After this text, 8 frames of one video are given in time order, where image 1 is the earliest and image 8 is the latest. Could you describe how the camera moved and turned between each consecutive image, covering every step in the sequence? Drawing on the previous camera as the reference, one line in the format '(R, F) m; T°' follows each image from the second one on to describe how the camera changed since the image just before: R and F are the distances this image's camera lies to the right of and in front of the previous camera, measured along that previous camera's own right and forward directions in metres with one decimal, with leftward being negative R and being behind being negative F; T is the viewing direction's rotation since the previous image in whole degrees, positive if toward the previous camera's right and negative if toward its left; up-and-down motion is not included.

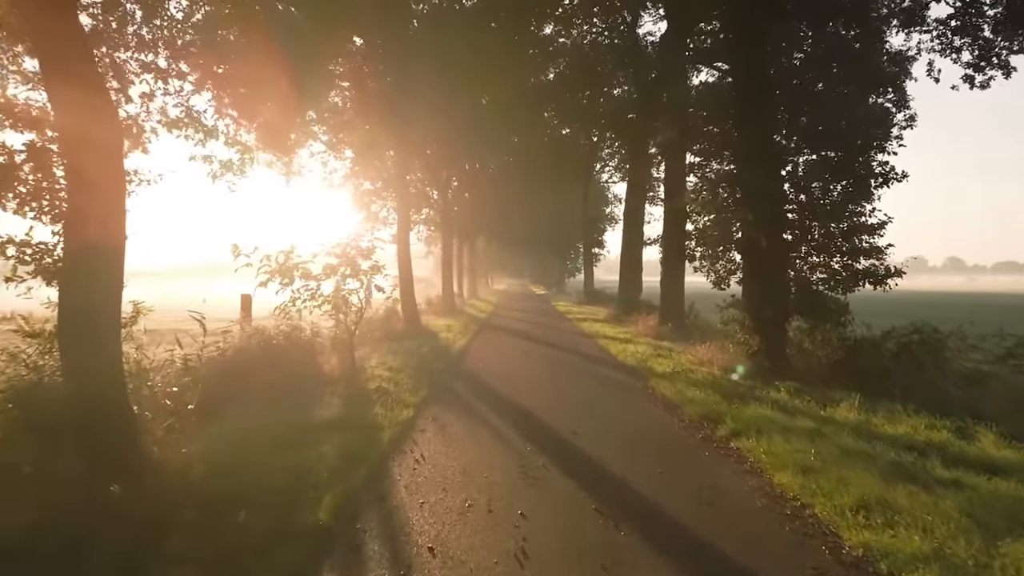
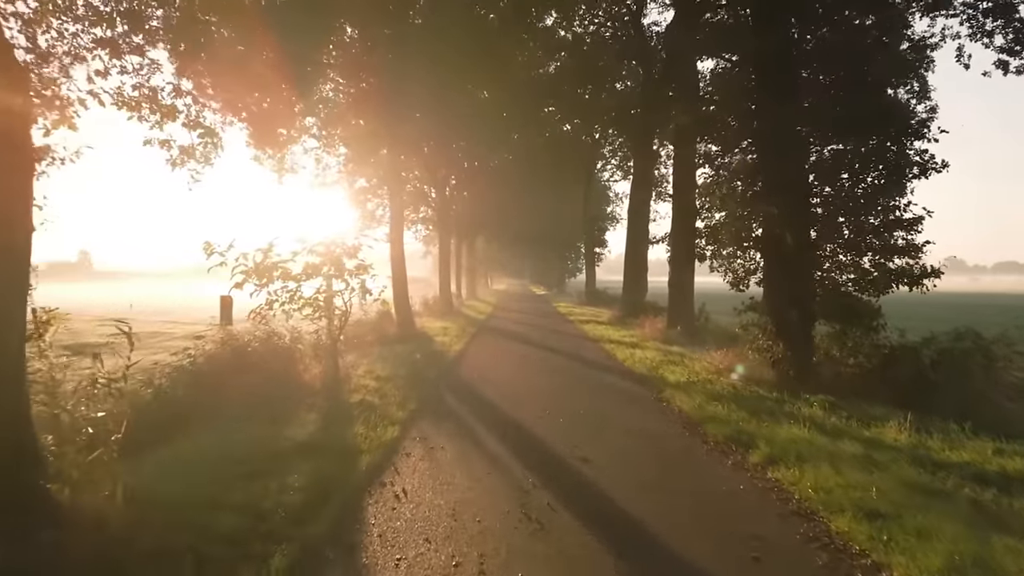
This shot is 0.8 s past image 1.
(0.0, +1.2) m; 0°
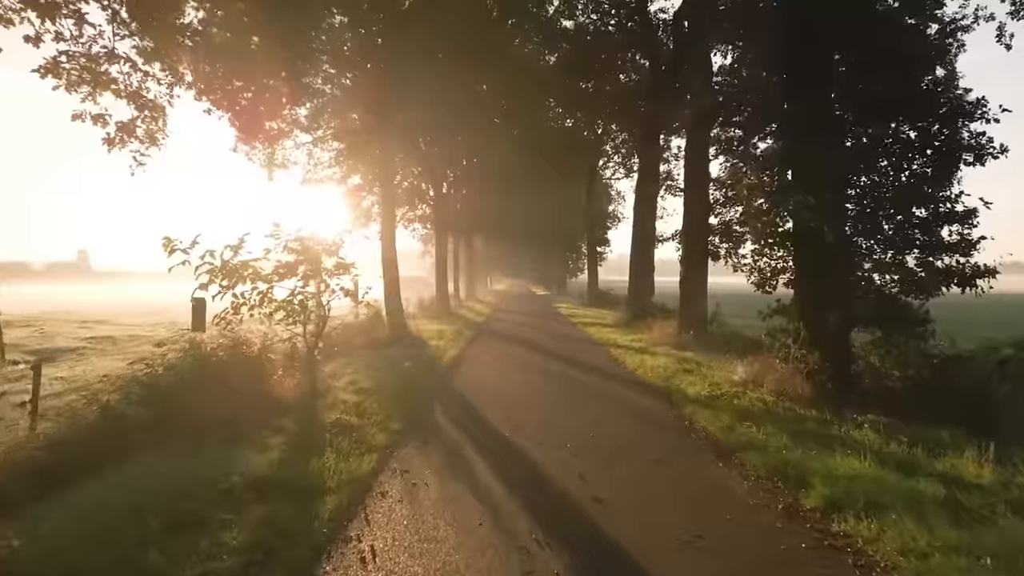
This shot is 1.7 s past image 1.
(0.0, +1.4) m; 0°
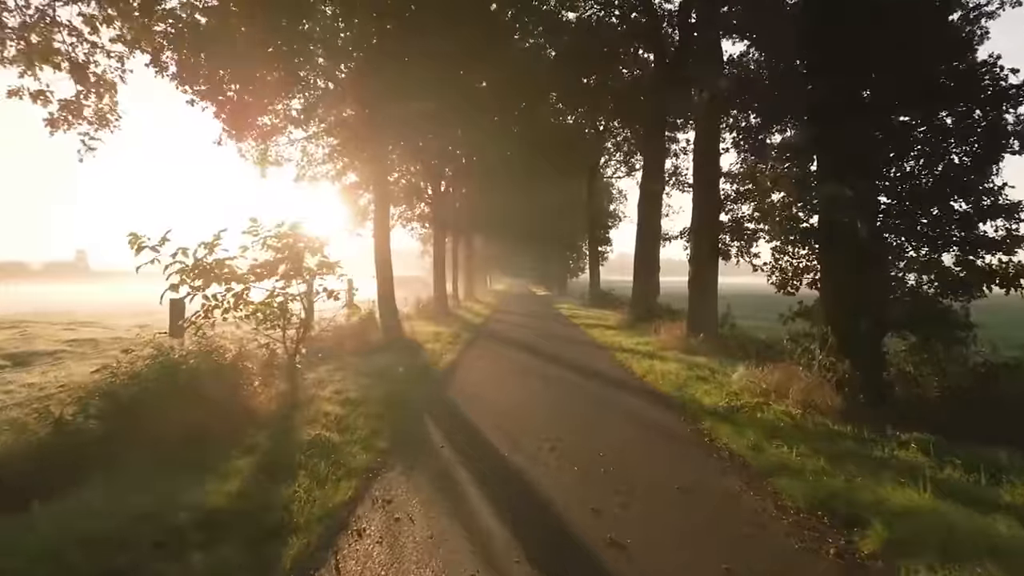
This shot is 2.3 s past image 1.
(0.0, +1.0) m; 0°
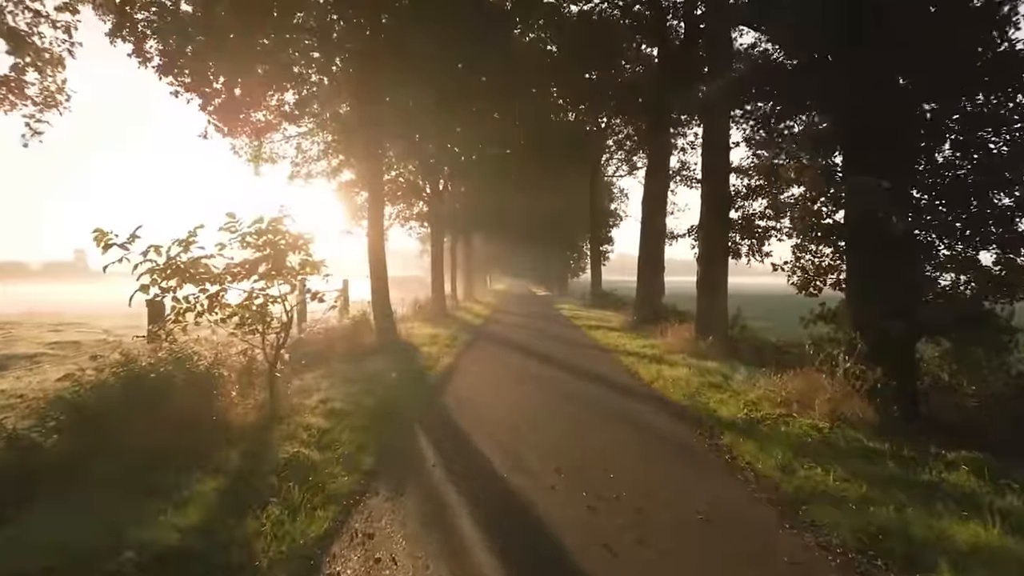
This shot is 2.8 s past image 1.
(0.0, +0.8) m; 0°
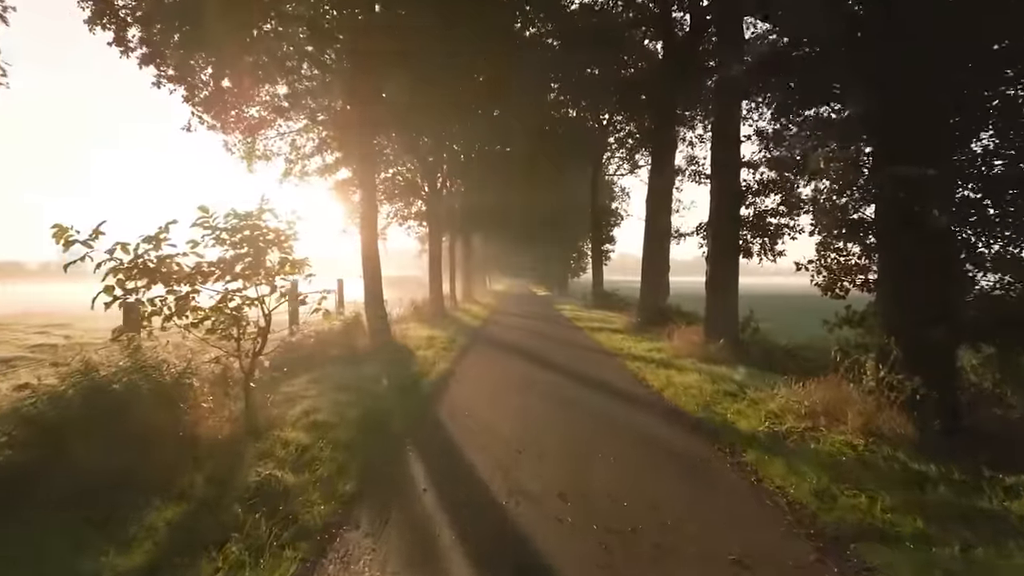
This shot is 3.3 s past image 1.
(0.0, +0.8) m; 0°
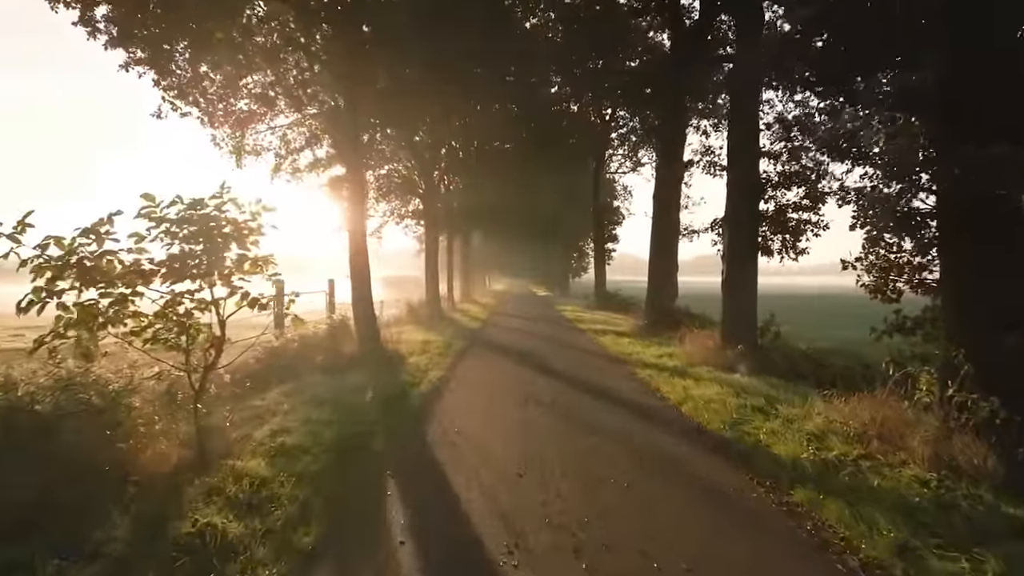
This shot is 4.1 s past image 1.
(0.0, +1.3) m; 0°
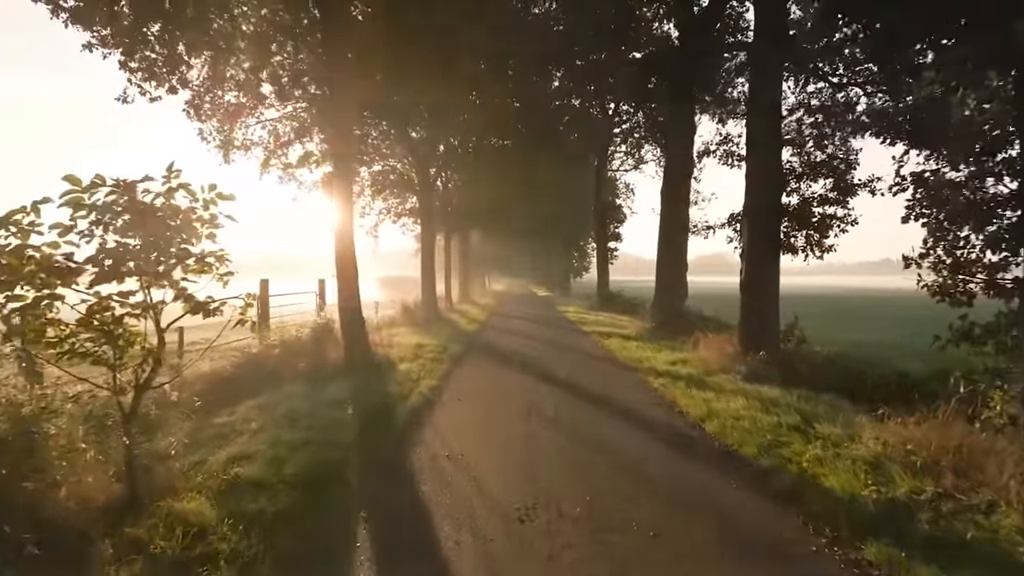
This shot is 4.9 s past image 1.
(0.0, +1.3) m; 0°
